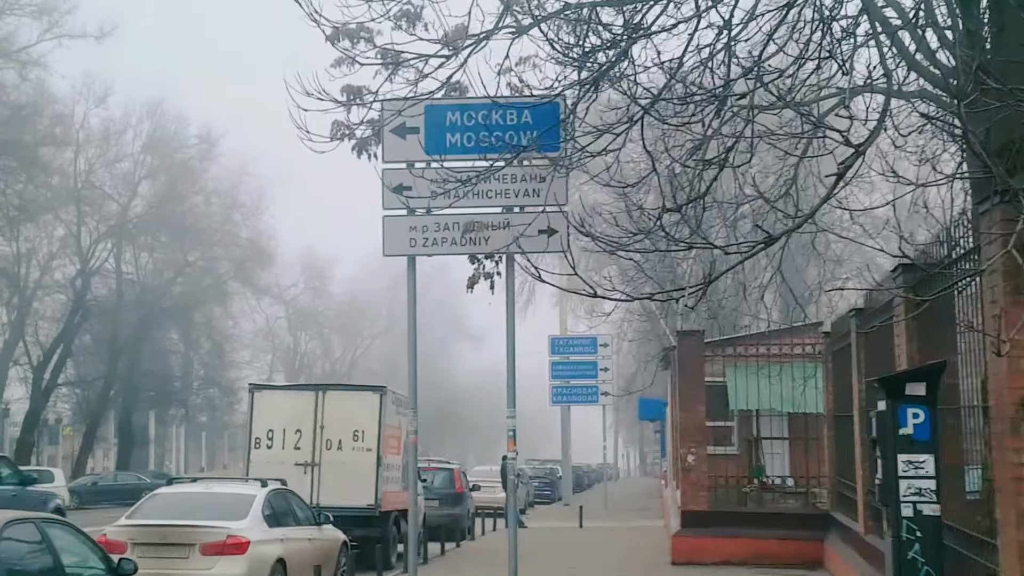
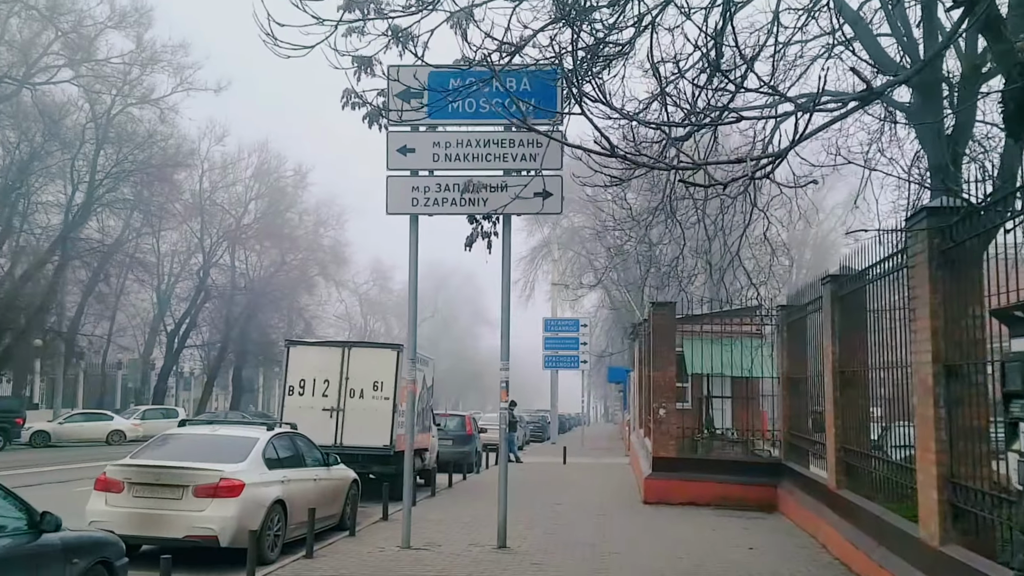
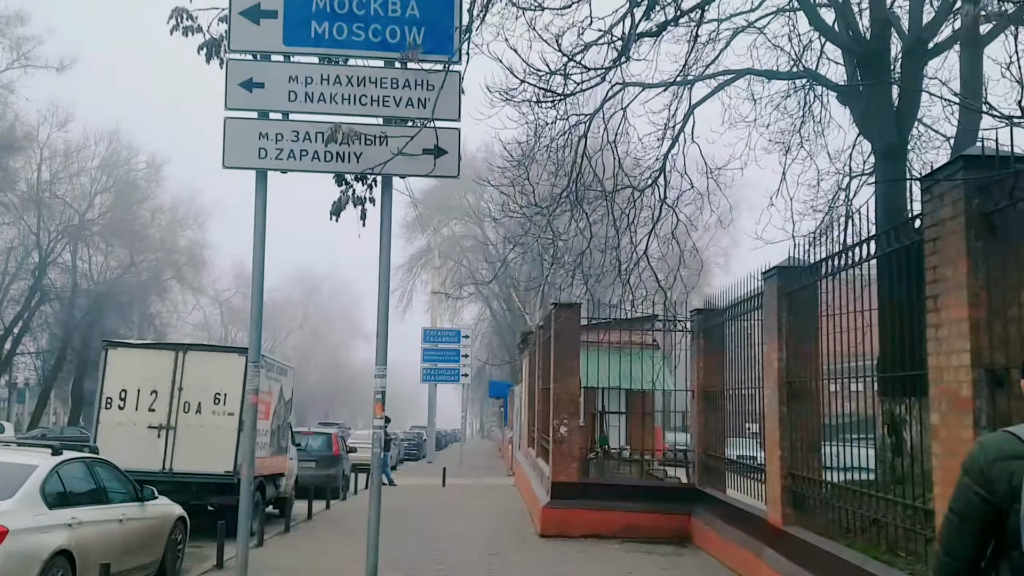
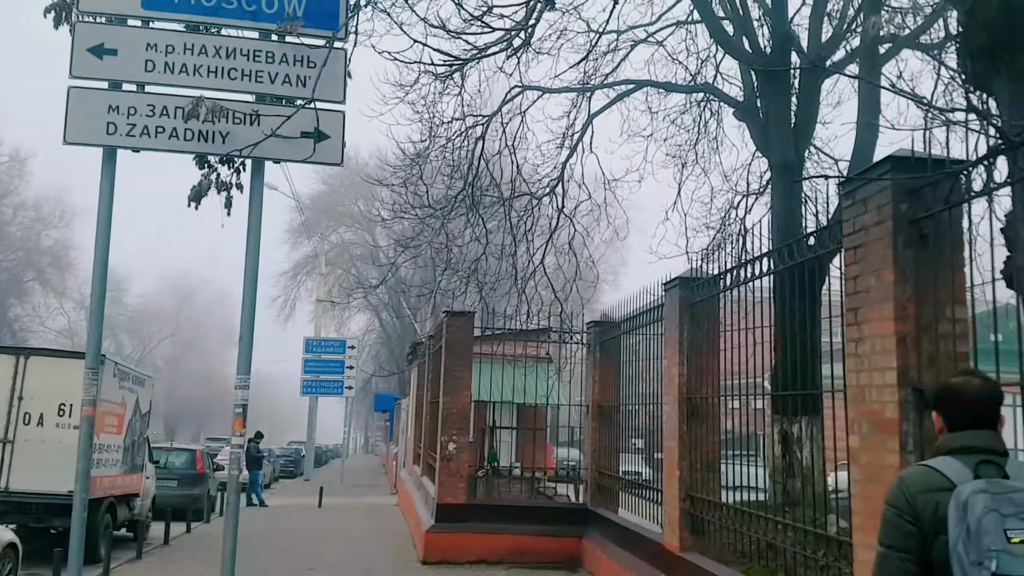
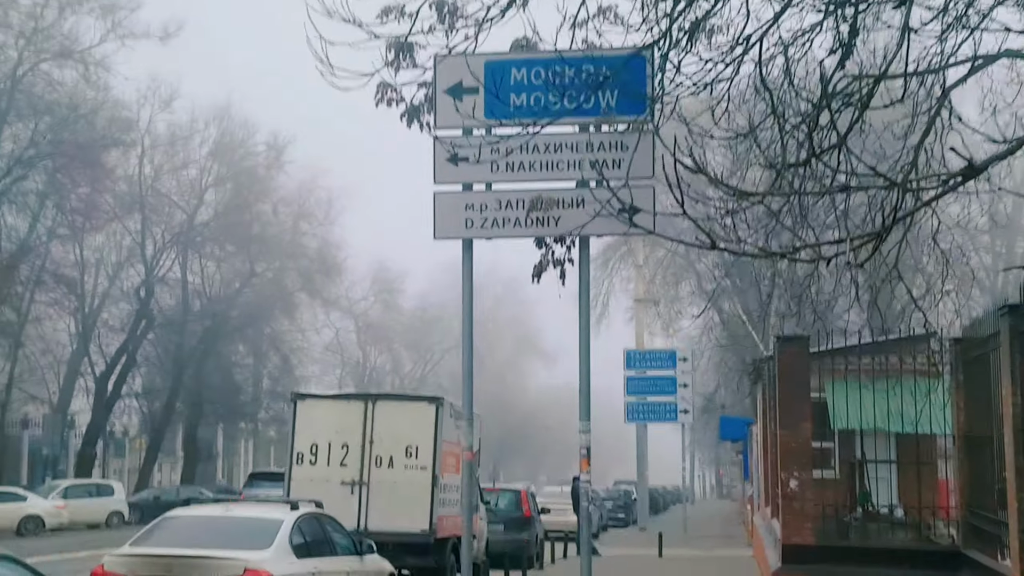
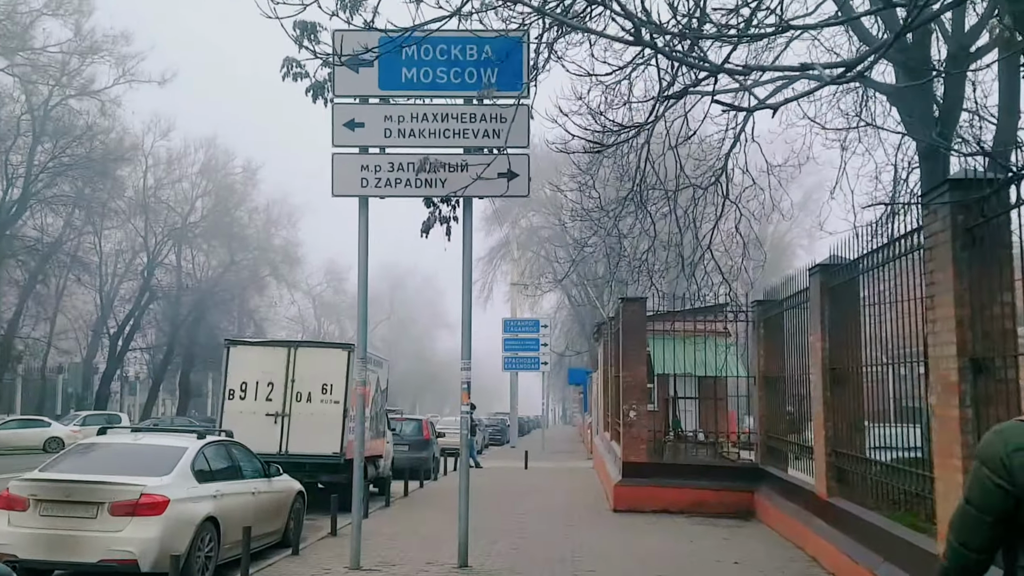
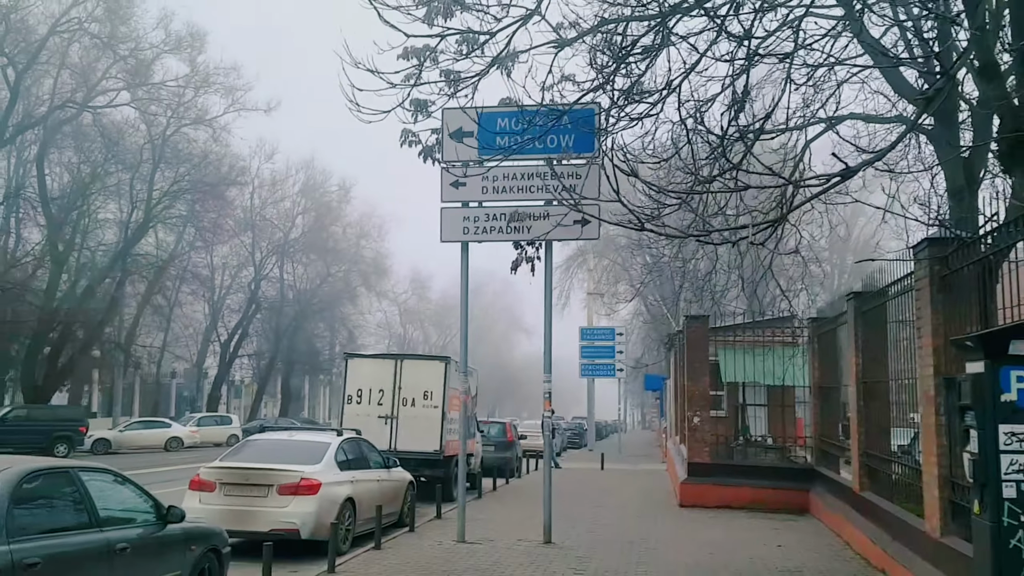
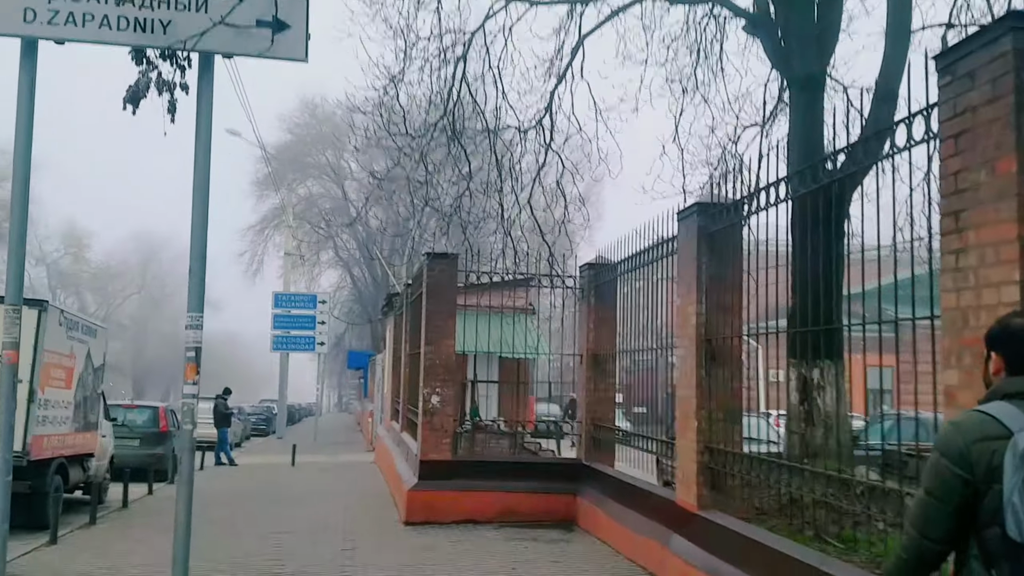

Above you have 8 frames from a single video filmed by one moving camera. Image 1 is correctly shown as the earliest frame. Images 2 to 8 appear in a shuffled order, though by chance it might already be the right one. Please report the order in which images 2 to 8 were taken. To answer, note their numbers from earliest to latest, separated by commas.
5, 7, 2, 6, 3, 4, 8
